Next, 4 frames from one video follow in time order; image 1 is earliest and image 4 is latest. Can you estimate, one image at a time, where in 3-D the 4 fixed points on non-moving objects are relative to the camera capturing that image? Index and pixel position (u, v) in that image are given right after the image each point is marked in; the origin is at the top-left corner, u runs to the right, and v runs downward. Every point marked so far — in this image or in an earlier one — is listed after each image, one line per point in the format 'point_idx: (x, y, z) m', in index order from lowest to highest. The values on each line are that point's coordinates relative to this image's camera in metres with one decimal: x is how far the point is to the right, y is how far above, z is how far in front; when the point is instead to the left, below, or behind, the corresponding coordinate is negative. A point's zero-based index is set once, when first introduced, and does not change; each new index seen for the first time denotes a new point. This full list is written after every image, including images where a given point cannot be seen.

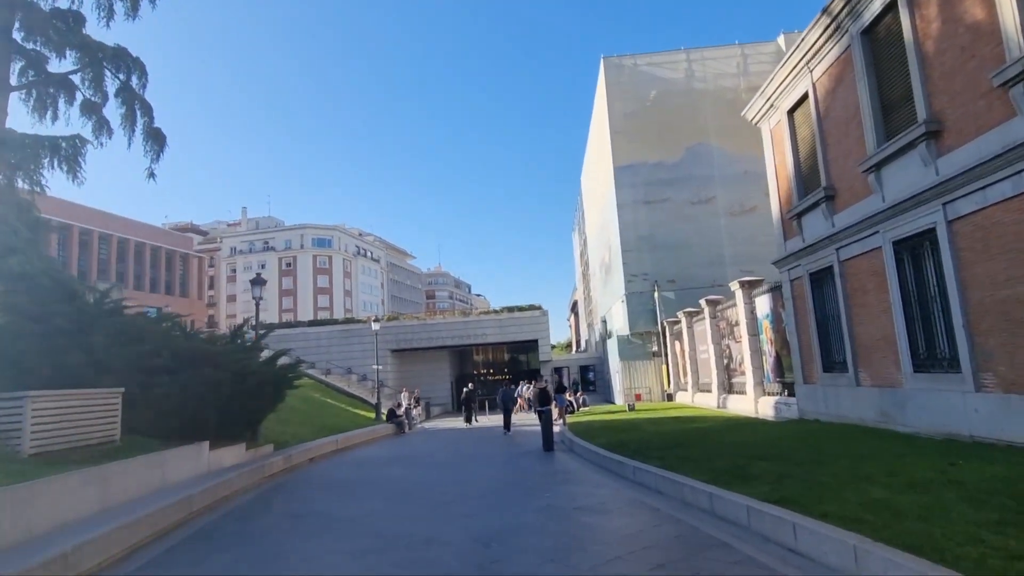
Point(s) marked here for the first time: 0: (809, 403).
0: (+6.6, -2.6, +14.5) m
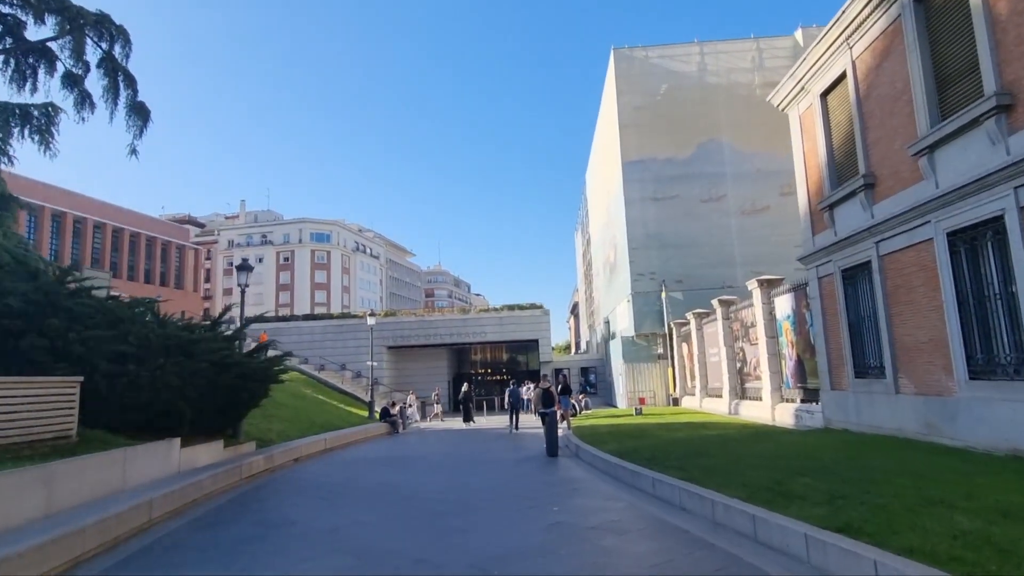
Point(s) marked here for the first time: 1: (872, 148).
0: (+6.6, -2.5, +13.4) m
1: (+6.5, +2.5, +11.8) m
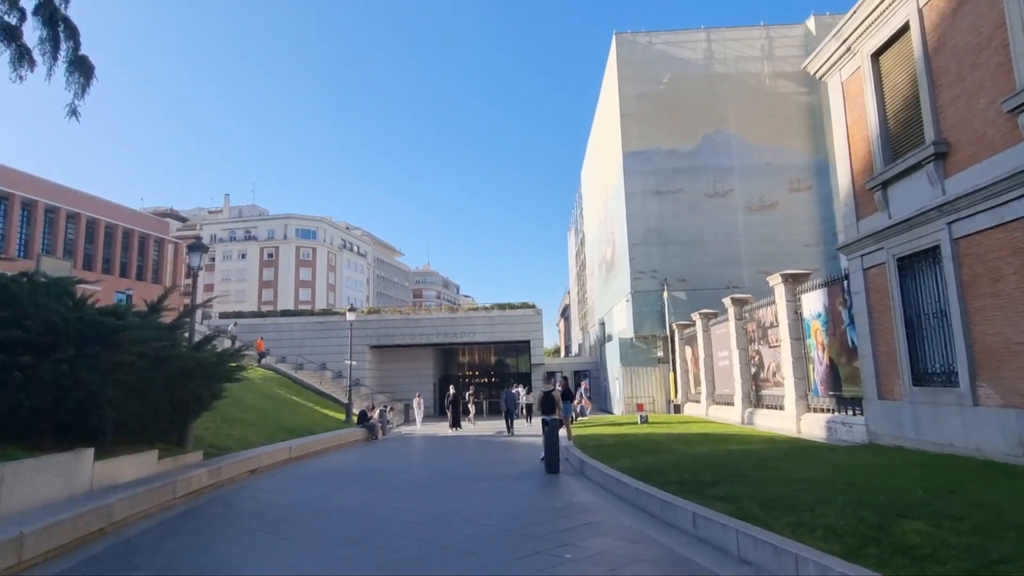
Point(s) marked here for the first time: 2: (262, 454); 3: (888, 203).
0: (+6.5, -2.4, +11.4) m
1: (+6.5, +2.7, +9.8) m
2: (-5.2, -3.4, +13.6) m
3: (+6.5, +1.5, +11.4) m
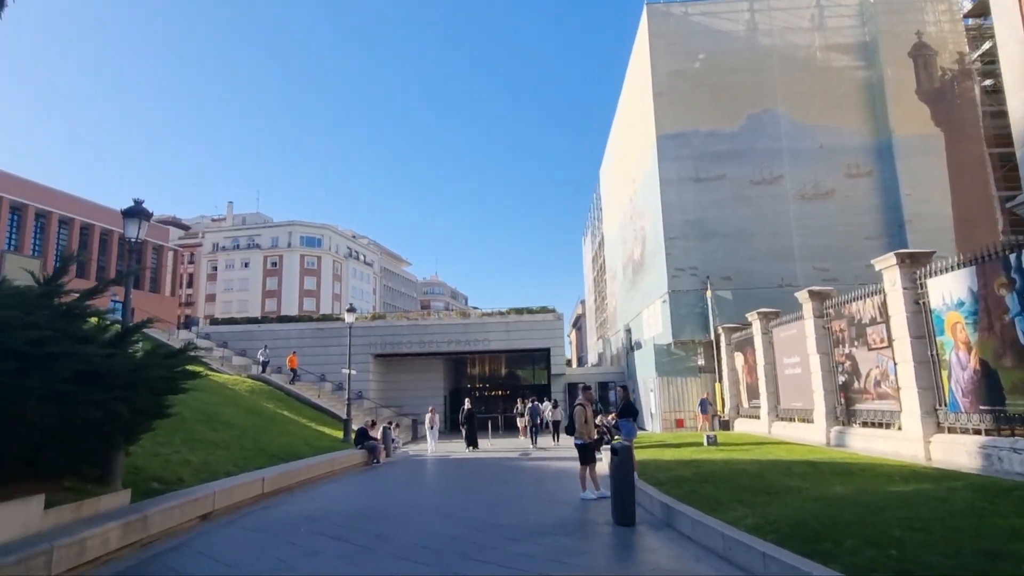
0: (+7.2, -2.0, +7.8) m
1: (+7.1, +3.1, +6.3) m
2: (-4.5, -3.1, +10.0) m
3: (+7.2, +1.9, +7.8) m
